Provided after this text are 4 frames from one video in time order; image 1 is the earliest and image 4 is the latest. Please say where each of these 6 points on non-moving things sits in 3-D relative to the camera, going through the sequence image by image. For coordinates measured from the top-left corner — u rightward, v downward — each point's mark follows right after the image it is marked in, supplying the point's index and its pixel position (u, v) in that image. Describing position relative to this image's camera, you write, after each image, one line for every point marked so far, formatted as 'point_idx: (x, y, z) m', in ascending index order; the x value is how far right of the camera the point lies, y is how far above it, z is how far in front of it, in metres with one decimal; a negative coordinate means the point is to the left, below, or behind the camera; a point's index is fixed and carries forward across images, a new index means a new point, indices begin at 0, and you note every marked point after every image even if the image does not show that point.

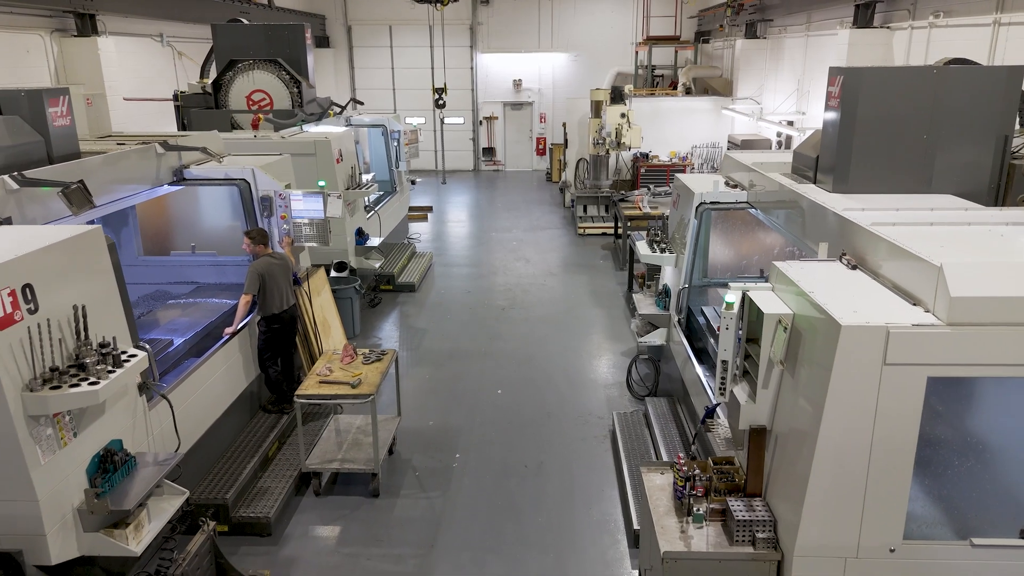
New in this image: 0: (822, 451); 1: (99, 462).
0: (+1.0, -0.5, +2.3) m
1: (-1.7, -0.7, +2.8) m
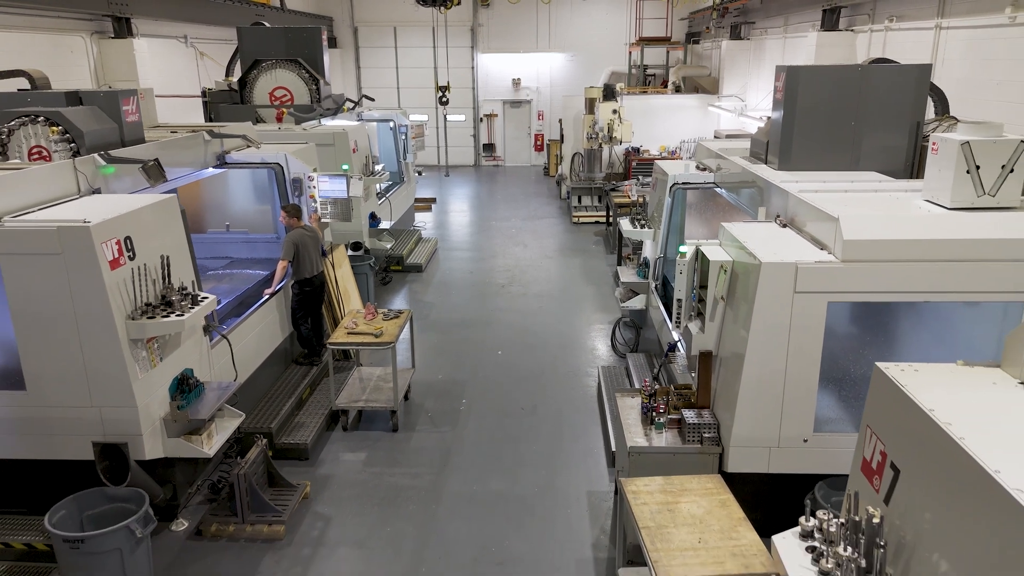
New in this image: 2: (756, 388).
0: (+1.0, -0.3, +3.0) m
1: (-1.7, -0.5, +3.5) m
2: (+1.1, -0.4, +3.0) m
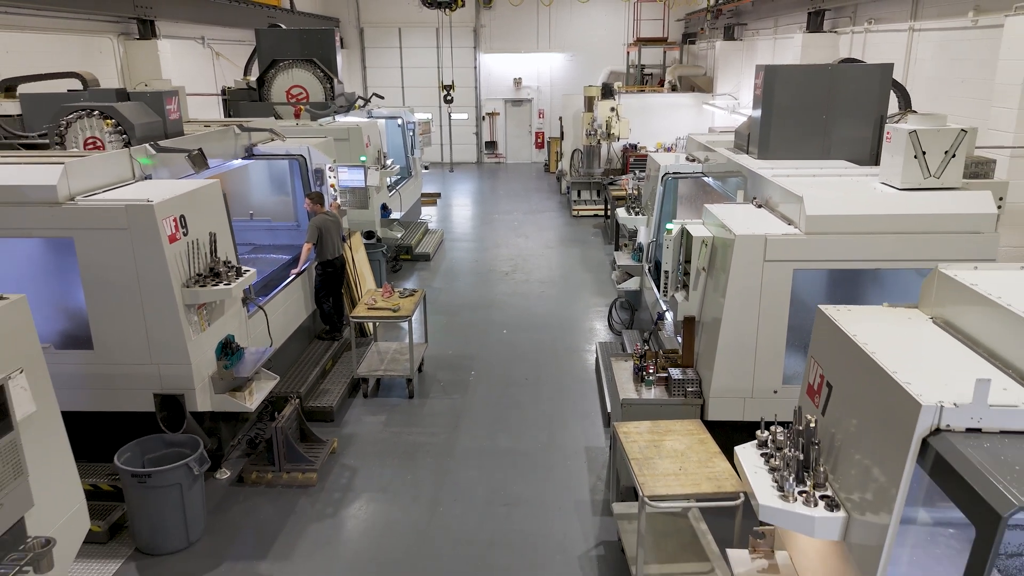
0: (+1.1, -0.2, +3.4) m
1: (-1.6, -0.3, +4.0) m
2: (+1.1, -0.3, +3.5) m
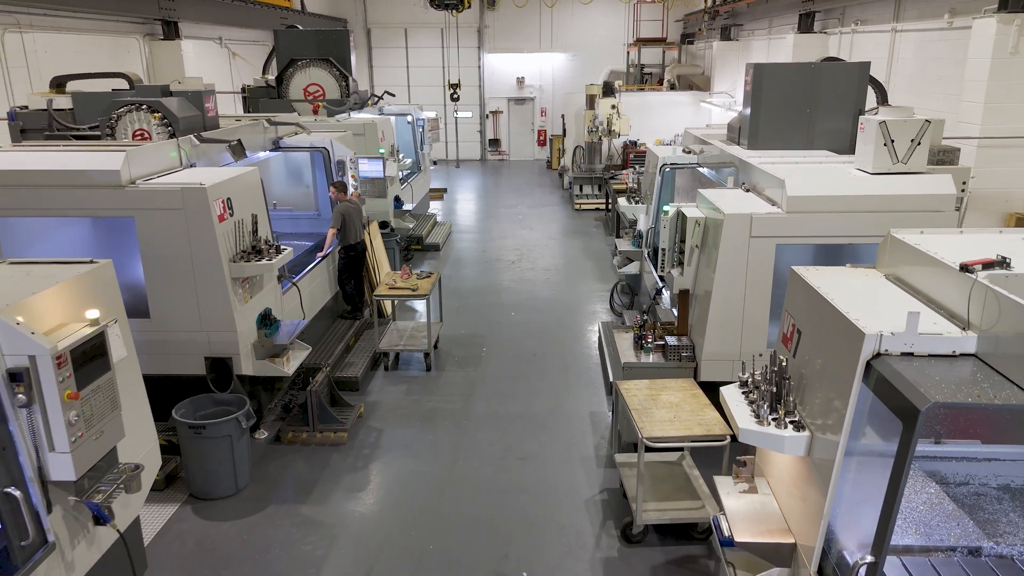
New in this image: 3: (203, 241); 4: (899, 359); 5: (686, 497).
0: (+1.1, 0.0, +3.8) m
1: (-1.6, -0.2, +4.4) m
2: (+1.2, -0.1, +3.9) m
3: (-1.7, +0.3, +3.9) m
4: (+1.2, -0.2, +2.1) m
5: (+0.9, -1.1, +3.5) m
